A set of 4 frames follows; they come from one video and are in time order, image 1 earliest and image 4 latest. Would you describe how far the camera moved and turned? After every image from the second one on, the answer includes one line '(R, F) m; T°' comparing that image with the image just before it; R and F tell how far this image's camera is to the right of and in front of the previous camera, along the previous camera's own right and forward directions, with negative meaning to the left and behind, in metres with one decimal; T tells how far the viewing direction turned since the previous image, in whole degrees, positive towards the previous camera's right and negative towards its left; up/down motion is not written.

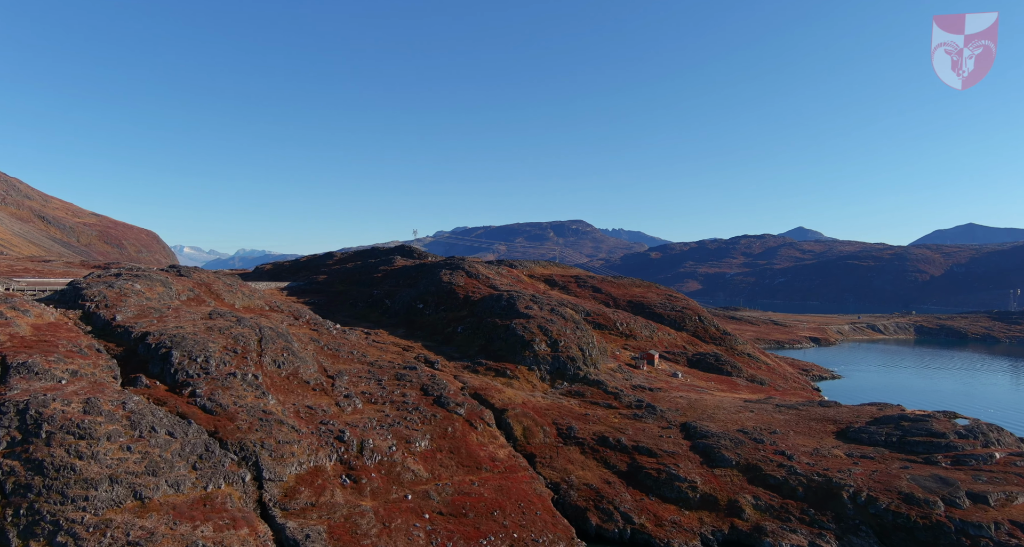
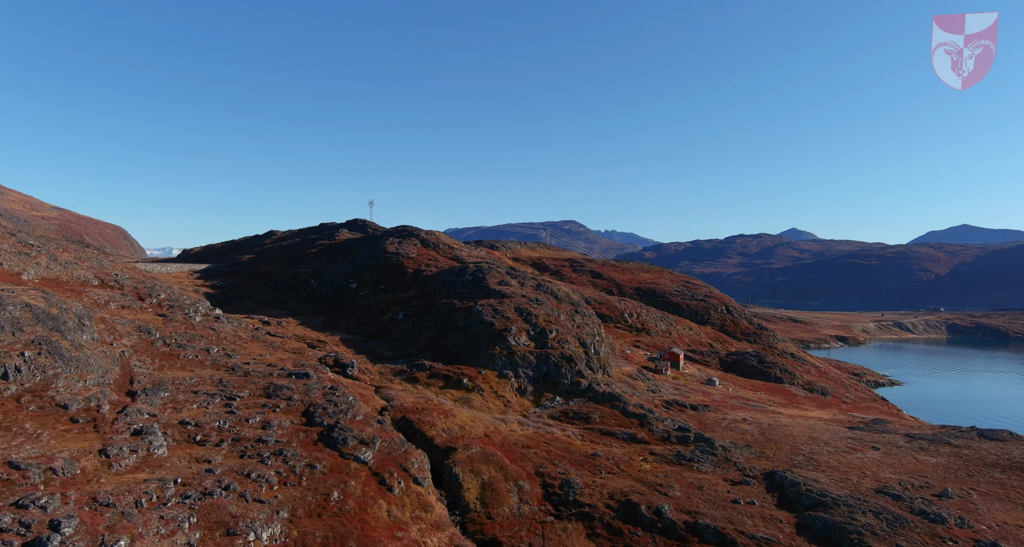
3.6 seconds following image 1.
(+3.9, +52.3) m; +1°
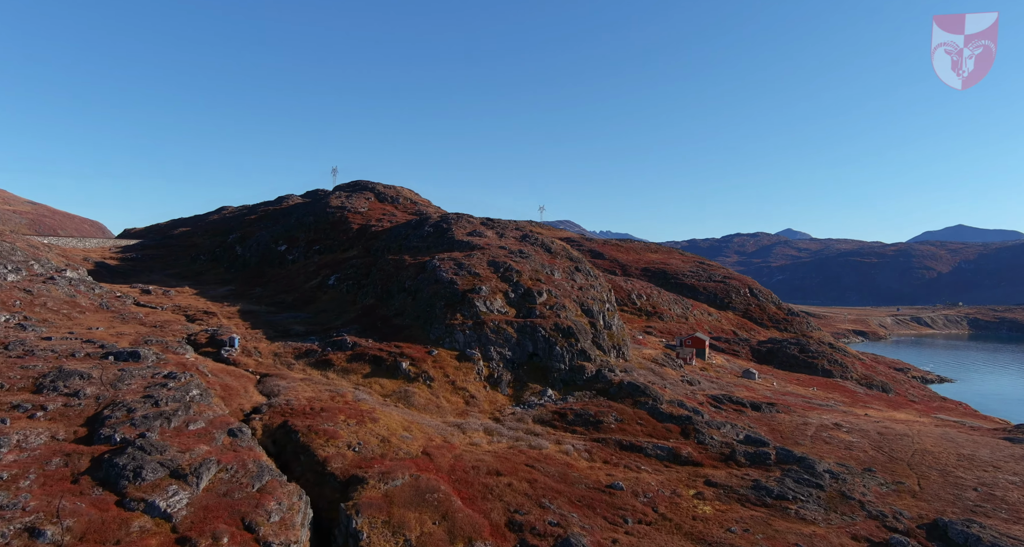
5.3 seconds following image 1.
(+2.2, +30.5) m; 0°
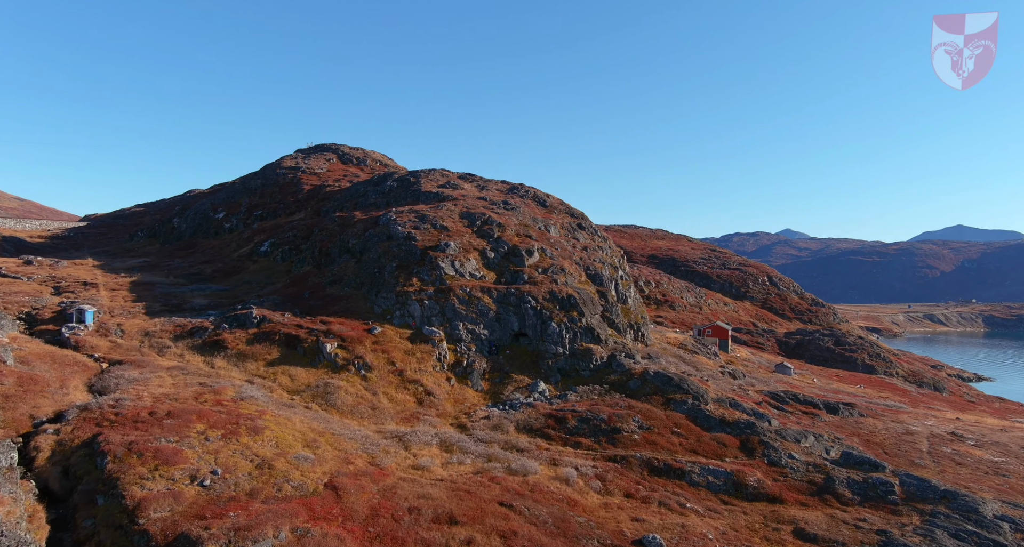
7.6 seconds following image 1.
(+1.2, +17.1) m; 0°
